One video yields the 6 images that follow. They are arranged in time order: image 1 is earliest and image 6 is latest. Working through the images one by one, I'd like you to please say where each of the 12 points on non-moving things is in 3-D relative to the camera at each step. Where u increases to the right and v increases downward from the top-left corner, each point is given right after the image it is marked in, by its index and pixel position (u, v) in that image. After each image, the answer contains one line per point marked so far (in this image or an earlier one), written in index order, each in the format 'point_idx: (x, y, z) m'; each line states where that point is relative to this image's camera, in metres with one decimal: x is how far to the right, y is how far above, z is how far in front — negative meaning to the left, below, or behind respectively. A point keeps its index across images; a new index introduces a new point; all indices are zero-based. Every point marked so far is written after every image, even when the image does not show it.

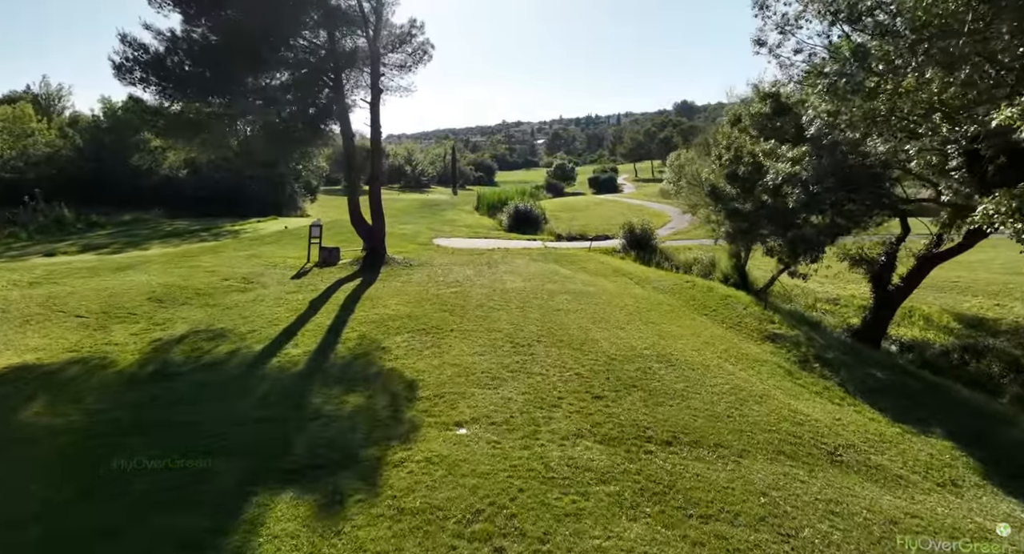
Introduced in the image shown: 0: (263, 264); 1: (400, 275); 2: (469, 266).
0: (-7.5, +0.4, +16.9) m
1: (-3.1, 0.0, +15.7) m
2: (-1.4, +0.3, +17.6) m
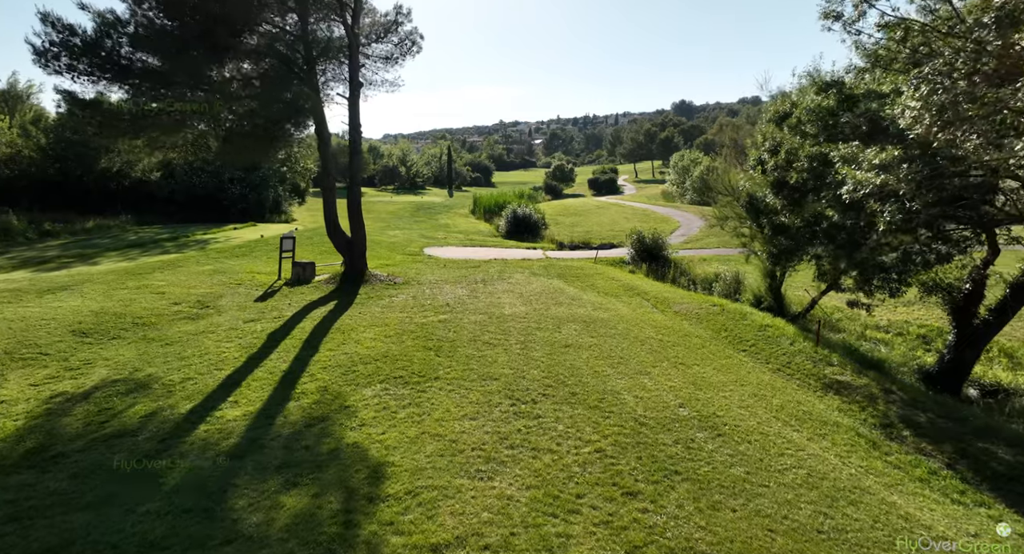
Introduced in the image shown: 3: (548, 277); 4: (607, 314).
0: (-7.6, -0.1, +14.8) m
1: (-3.2, -0.5, +13.6) m
2: (-1.4, -0.2, +15.5) m
3: (+1.1, 0.0, +17.4) m
4: (+2.1, -0.8, +12.5) m
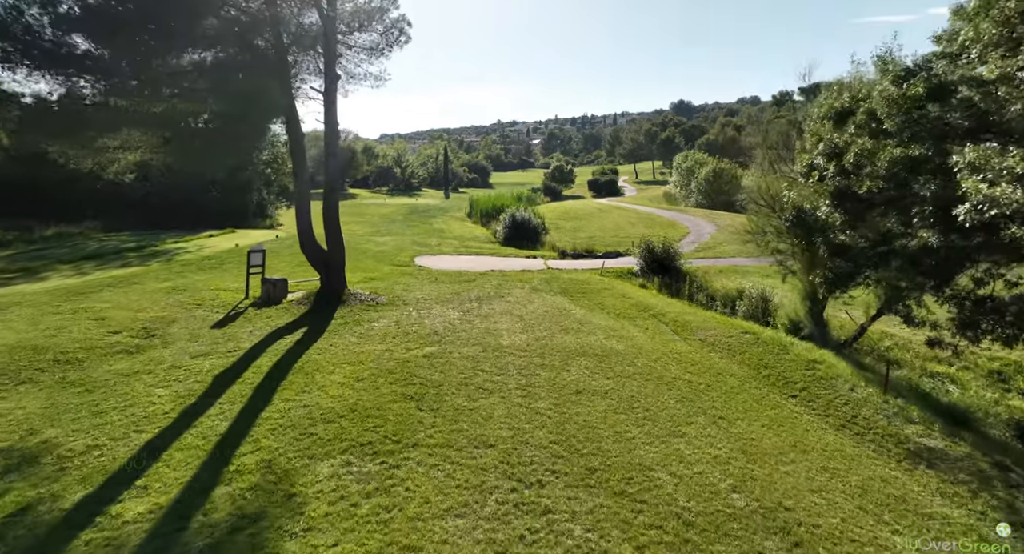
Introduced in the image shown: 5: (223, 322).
0: (-7.6, -0.6, +13.0) m
1: (-3.2, -0.9, +11.8) m
2: (-1.4, -0.7, +13.7) m
3: (+1.1, -0.5, +15.6) m
4: (+2.1, -1.3, +10.7) m
5: (-6.1, -1.0, +11.8) m
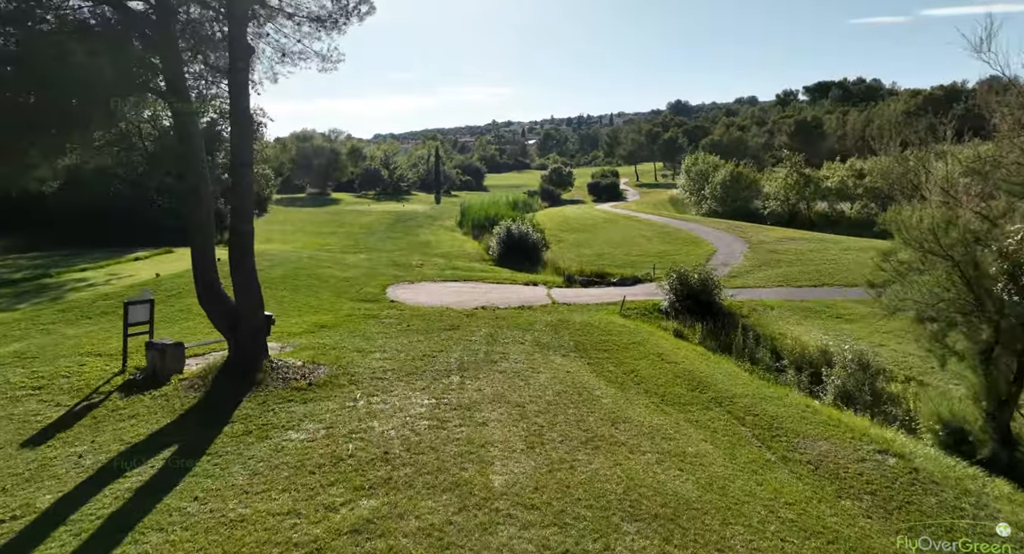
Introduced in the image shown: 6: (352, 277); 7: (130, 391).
0: (-7.7, -1.7, +8.6) m
1: (-3.2, -2.0, +7.5) m
2: (-1.5, -1.7, +9.4) m
3: (+1.0, -1.6, +11.3) m
4: (+2.1, -2.4, +6.4) m
5: (-6.1, -2.0, +7.4) m
6: (-5.5, 0.0, +19.2) m
7: (-6.0, -1.7, +8.7) m
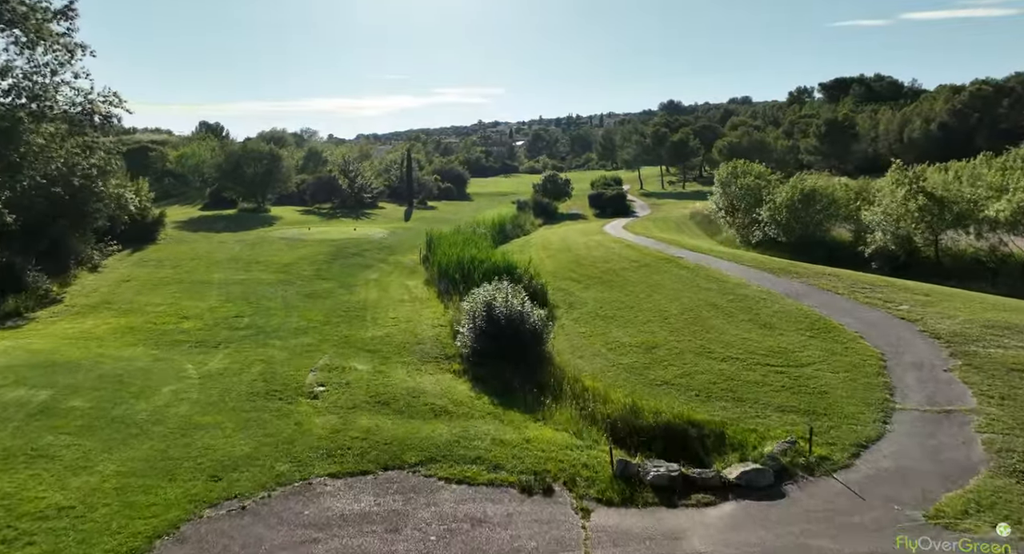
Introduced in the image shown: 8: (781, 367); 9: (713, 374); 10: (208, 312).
0: (-7.7, -4.7, -3.4) m
1: (-3.2, -5.0, -4.4) m
2: (-1.5, -4.7, -2.5) m
3: (+0.9, -4.5, -0.5) m
4: (+2.1, -5.3, -5.3) m
5: (-6.2, -5.0, -4.5) m
6: (-5.8, -3.0, +7.3) m
7: (-6.1, -4.7, -3.2) m
8: (+6.3, -2.0, +12.9) m
9: (+4.8, -2.1, +13.2) m
10: (-10.5, -1.2, +19.1) m
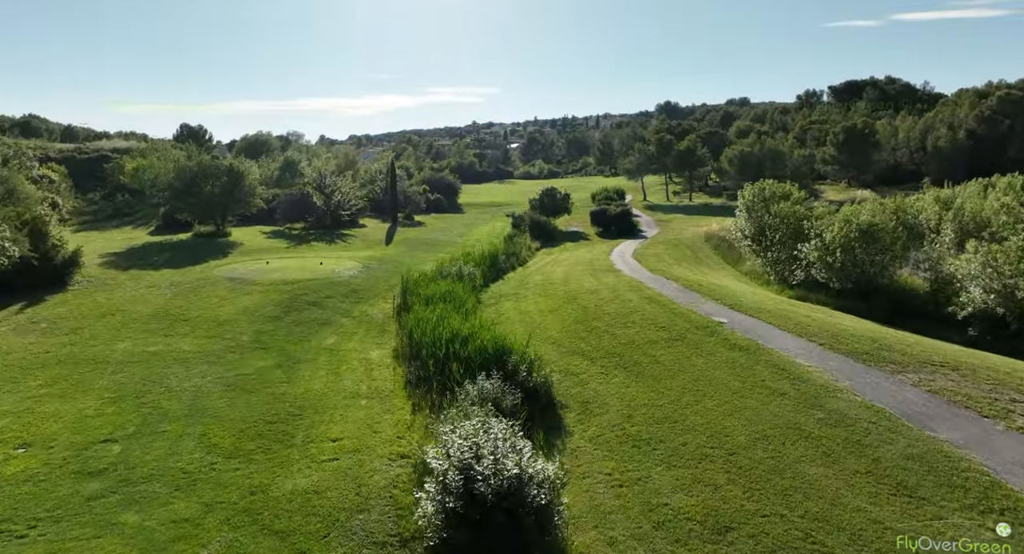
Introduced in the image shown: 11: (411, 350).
0: (-7.7, -7.2, -9.2) m
1: (-3.2, -7.5, -10.2) m
2: (-1.5, -7.2, -8.3) m
3: (+0.9, -7.0, -6.2) m
4: (+2.2, -7.8, -11.1) m
5: (-6.1, -7.5, -10.3) m
6: (-5.8, -5.5, +1.4) m
7: (-6.0, -7.2, -9.1) m
8: (+6.2, -4.5, +7.2) m
9: (+4.7, -4.6, +7.5) m
10: (-10.7, -3.7, +13.3) m
11: (-3.2, -2.2, +17.9) m
